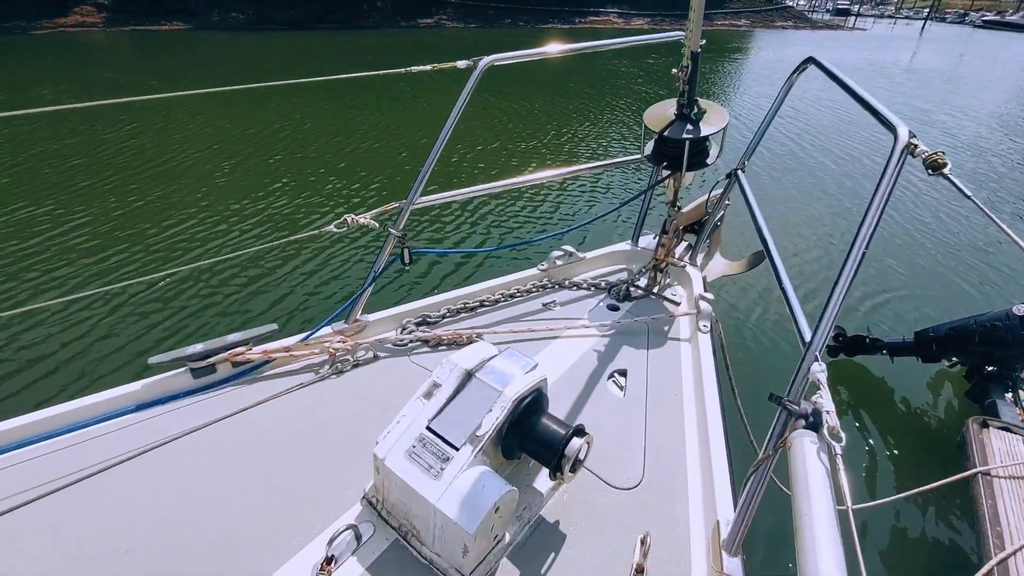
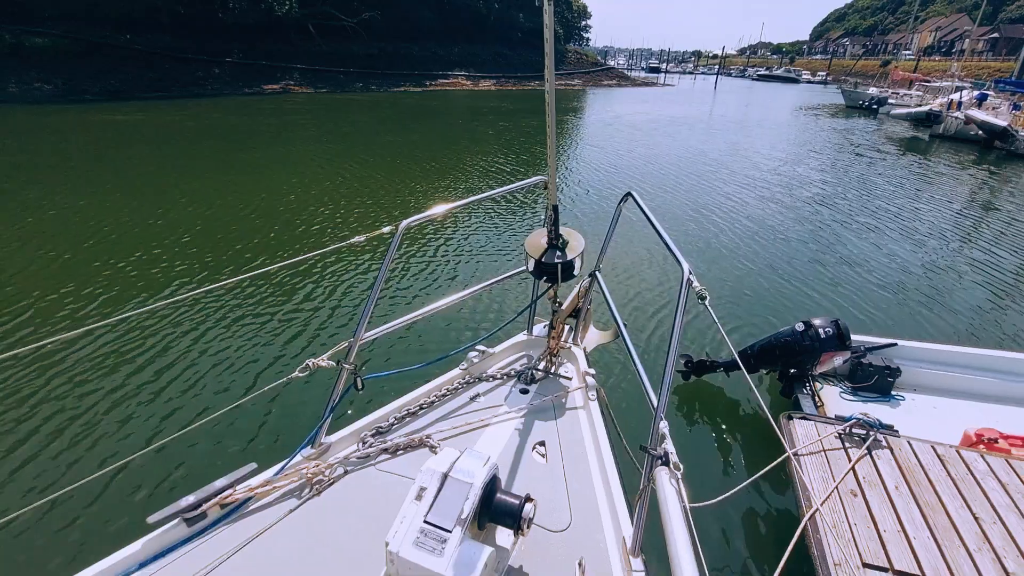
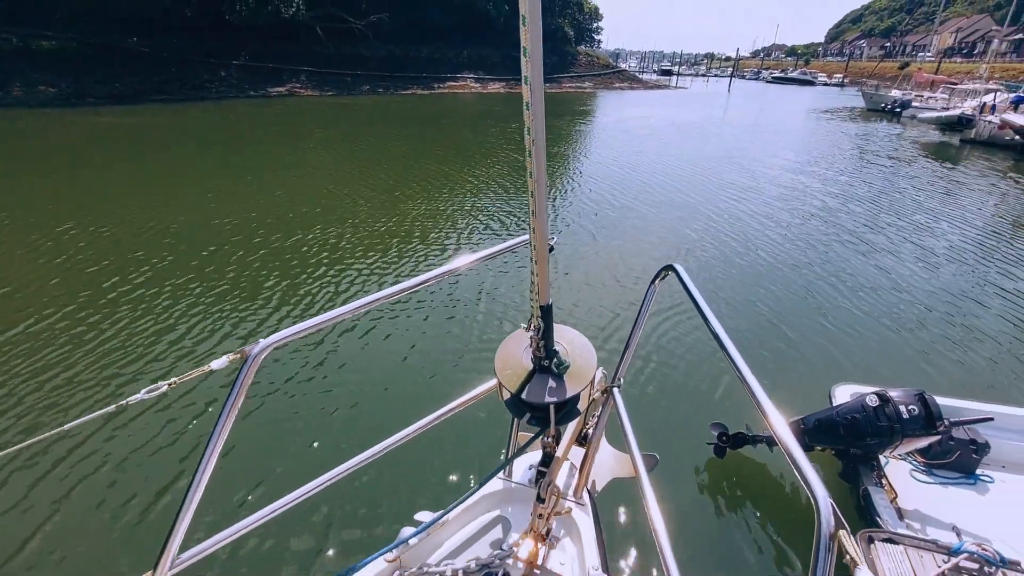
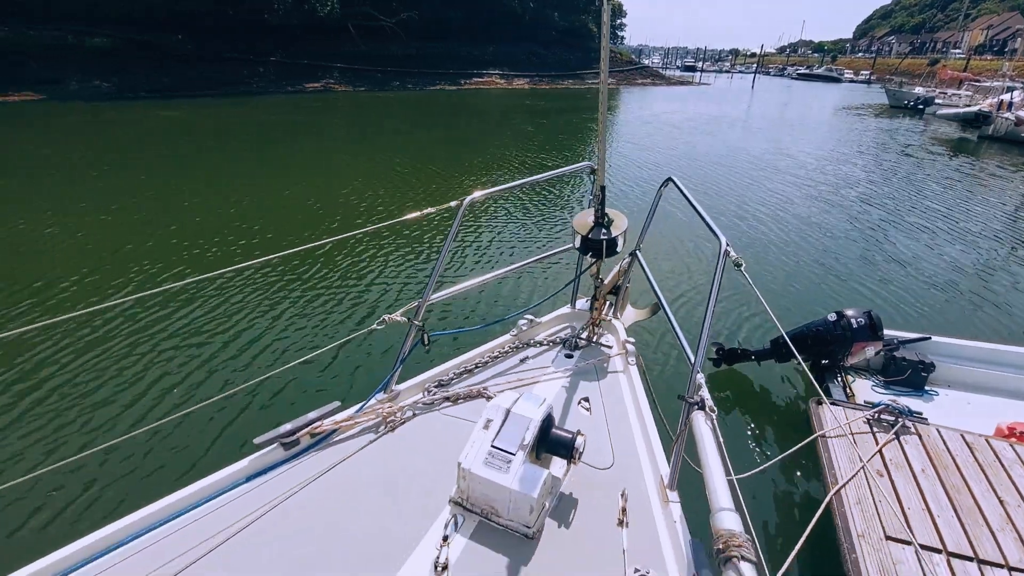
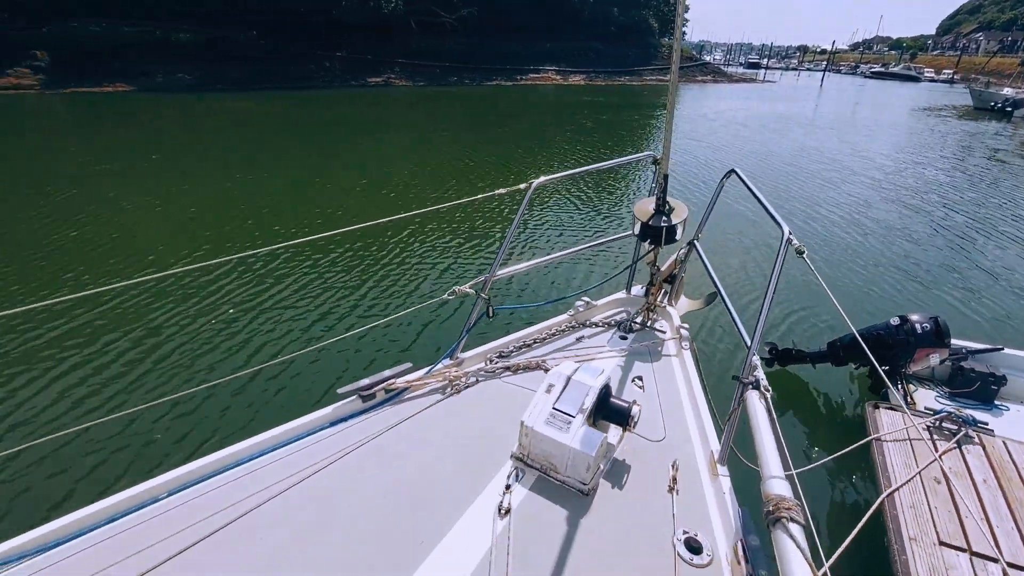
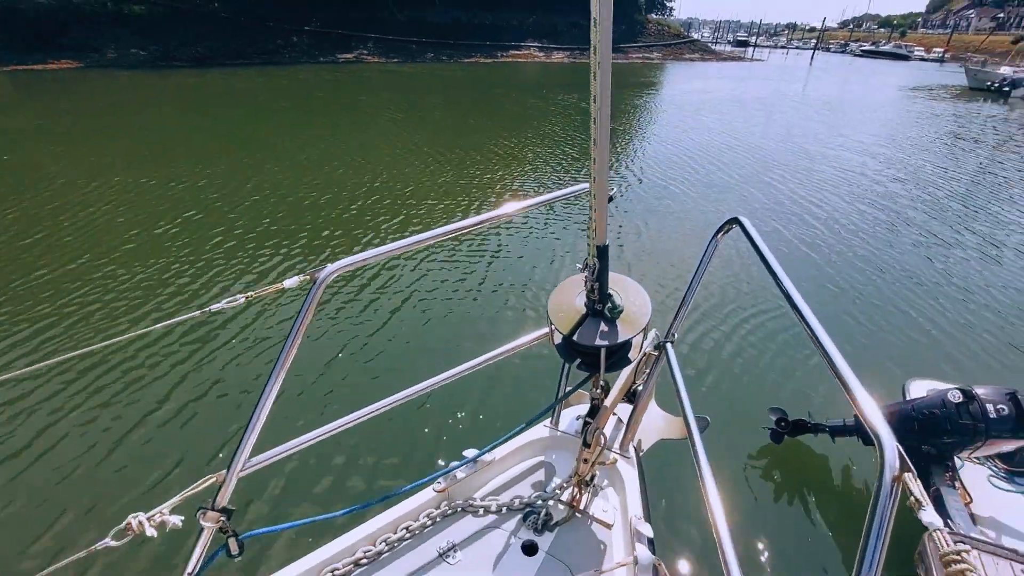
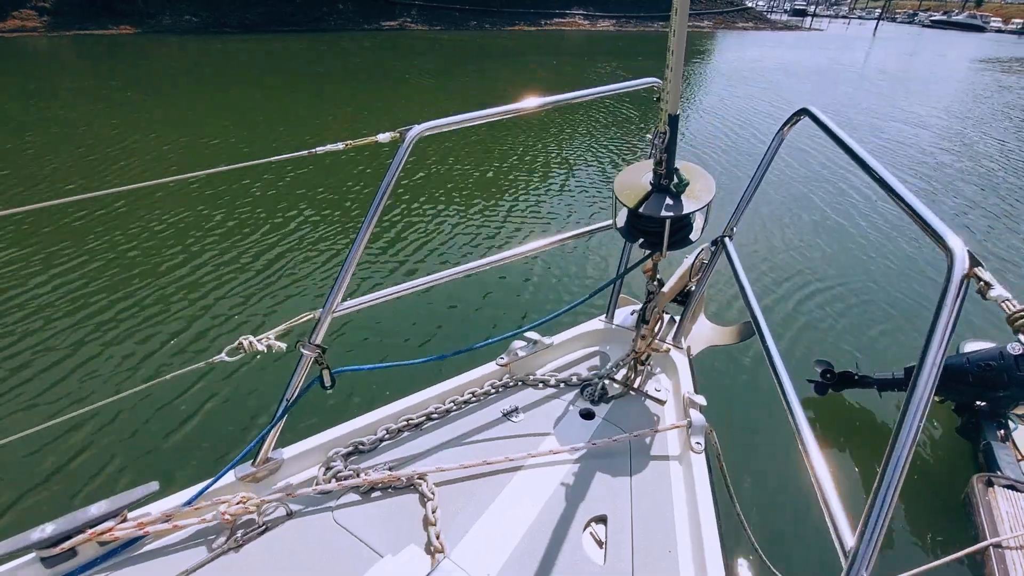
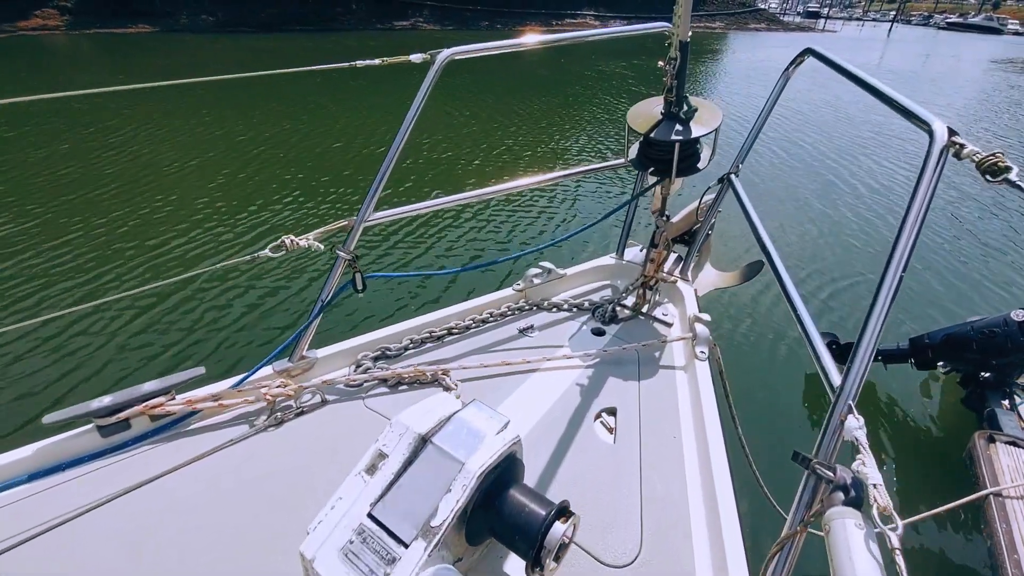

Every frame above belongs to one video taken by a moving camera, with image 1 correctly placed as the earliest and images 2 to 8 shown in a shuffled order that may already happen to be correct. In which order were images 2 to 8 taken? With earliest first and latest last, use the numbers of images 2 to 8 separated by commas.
8, 7, 6, 3, 2, 4, 5
